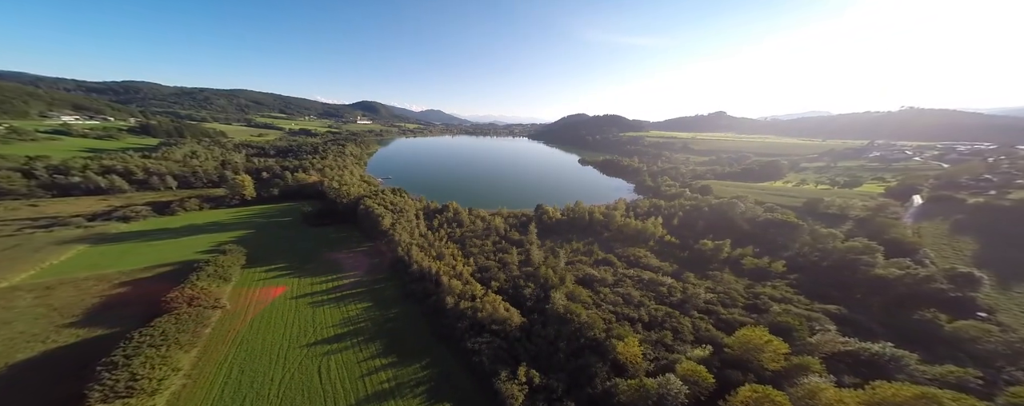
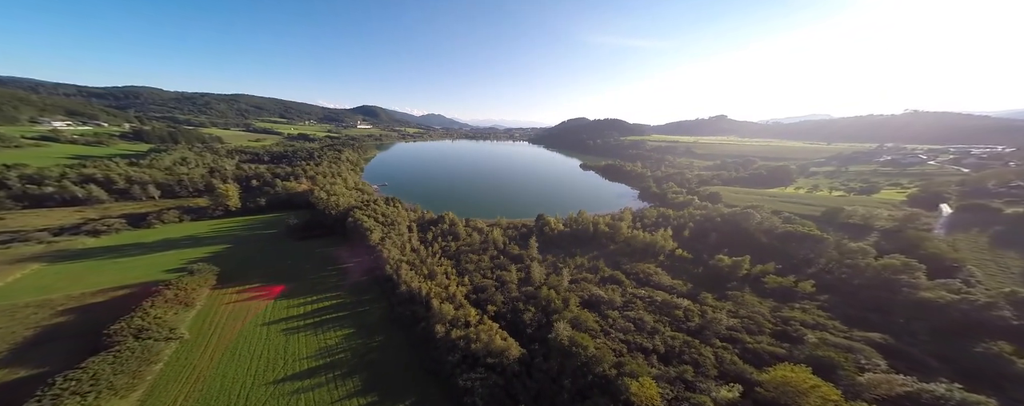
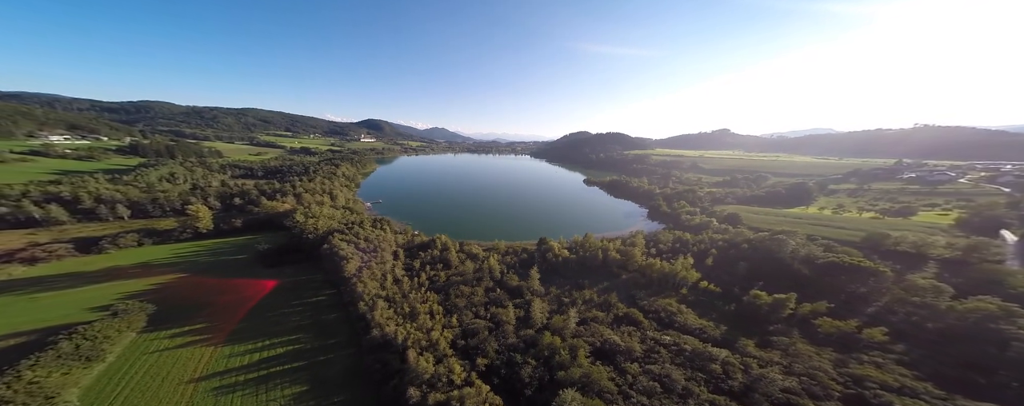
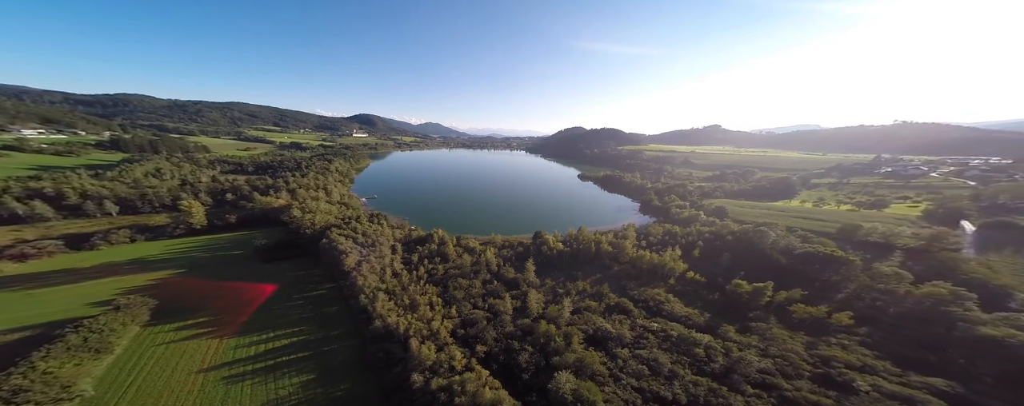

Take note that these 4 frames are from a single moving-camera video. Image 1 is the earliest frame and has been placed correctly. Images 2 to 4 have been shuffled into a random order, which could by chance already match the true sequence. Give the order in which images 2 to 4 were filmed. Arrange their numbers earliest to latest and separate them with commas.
2, 4, 3
